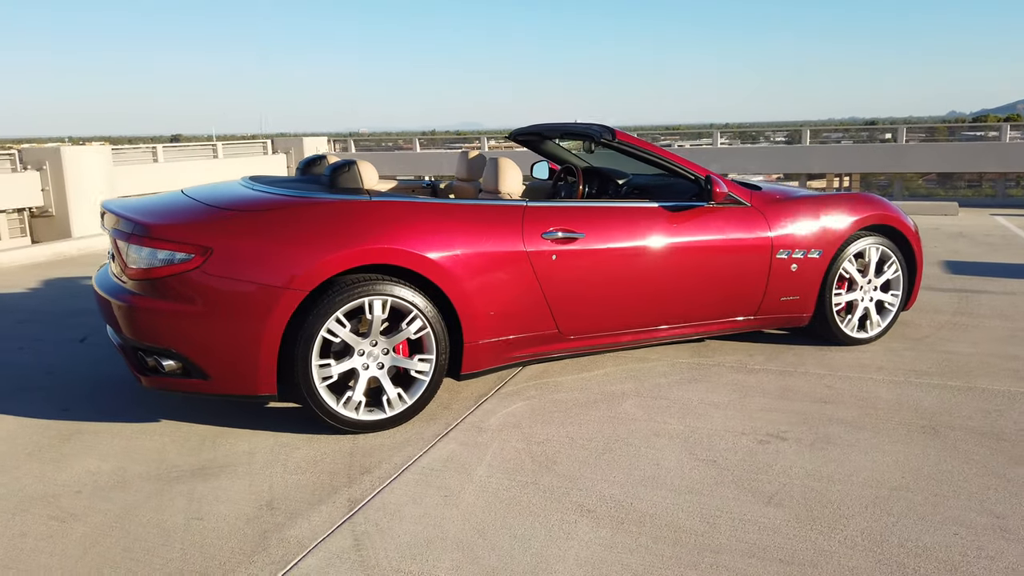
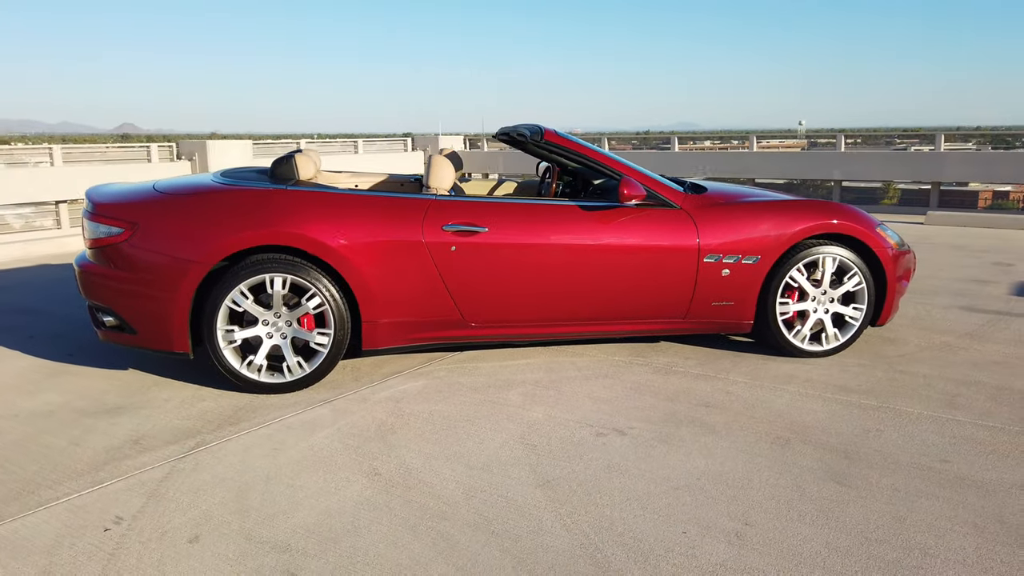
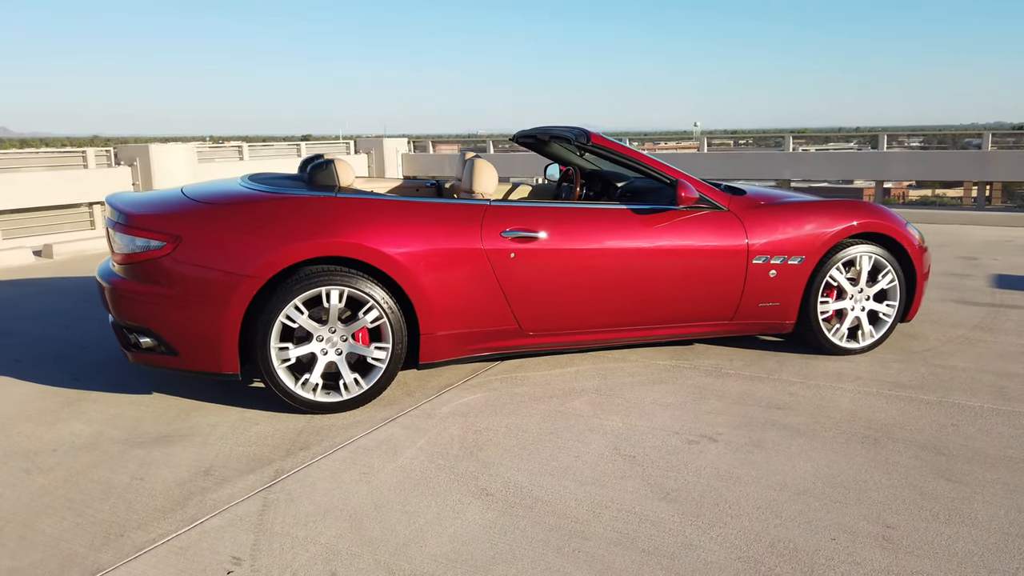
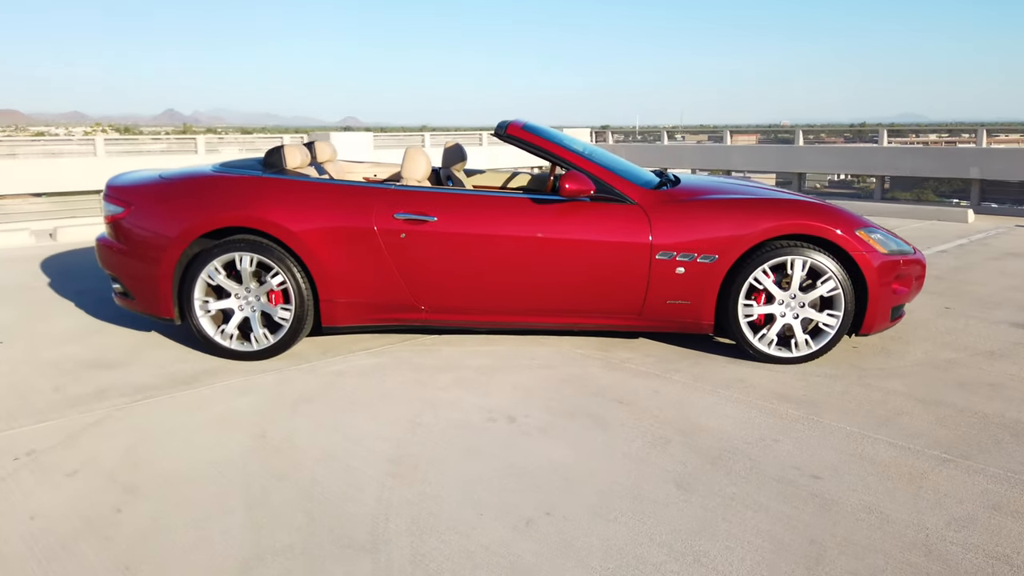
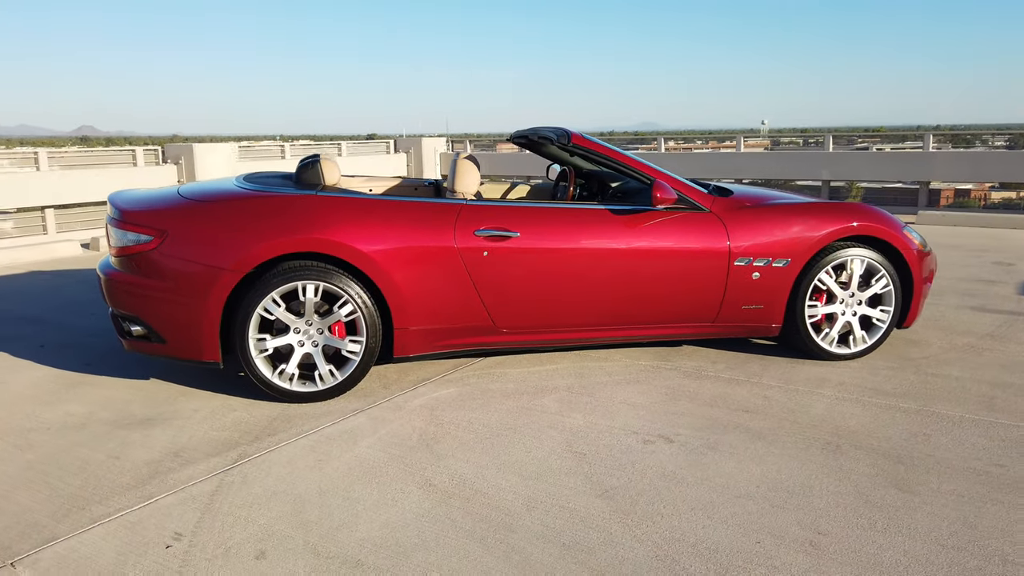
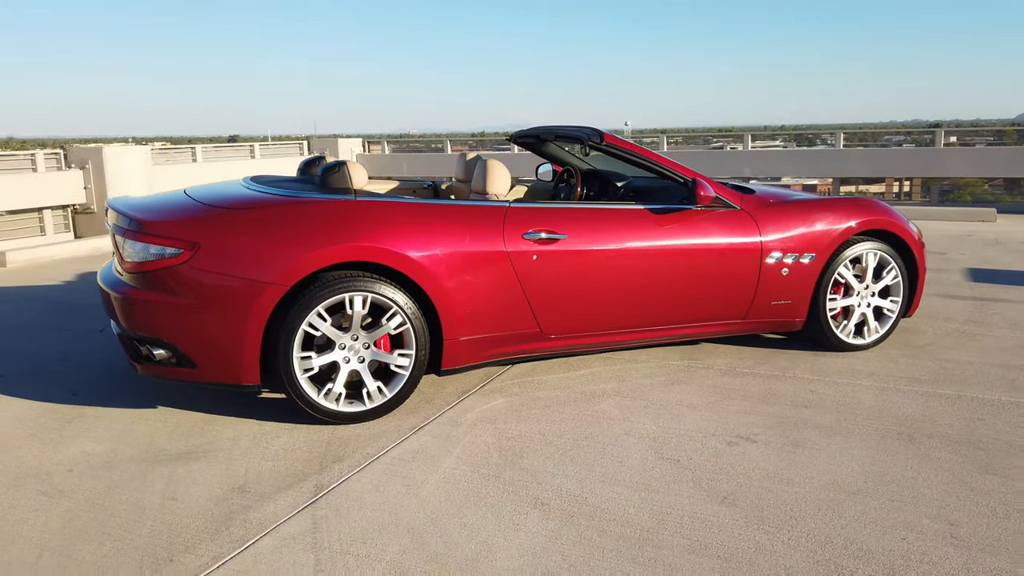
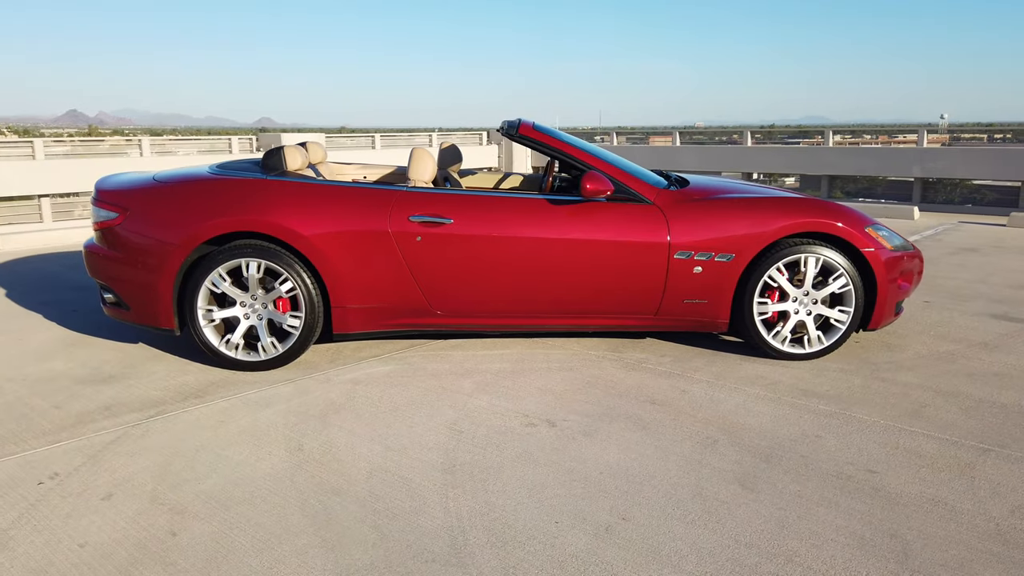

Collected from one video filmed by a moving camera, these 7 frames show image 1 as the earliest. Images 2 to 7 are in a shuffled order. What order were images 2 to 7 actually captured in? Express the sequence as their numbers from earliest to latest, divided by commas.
6, 3, 5, 2, 7, 4
